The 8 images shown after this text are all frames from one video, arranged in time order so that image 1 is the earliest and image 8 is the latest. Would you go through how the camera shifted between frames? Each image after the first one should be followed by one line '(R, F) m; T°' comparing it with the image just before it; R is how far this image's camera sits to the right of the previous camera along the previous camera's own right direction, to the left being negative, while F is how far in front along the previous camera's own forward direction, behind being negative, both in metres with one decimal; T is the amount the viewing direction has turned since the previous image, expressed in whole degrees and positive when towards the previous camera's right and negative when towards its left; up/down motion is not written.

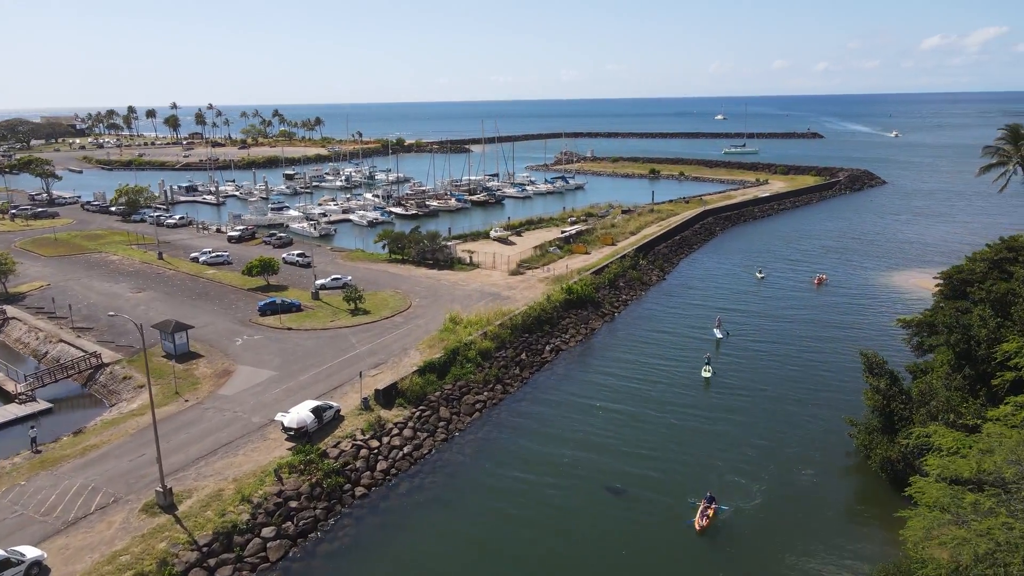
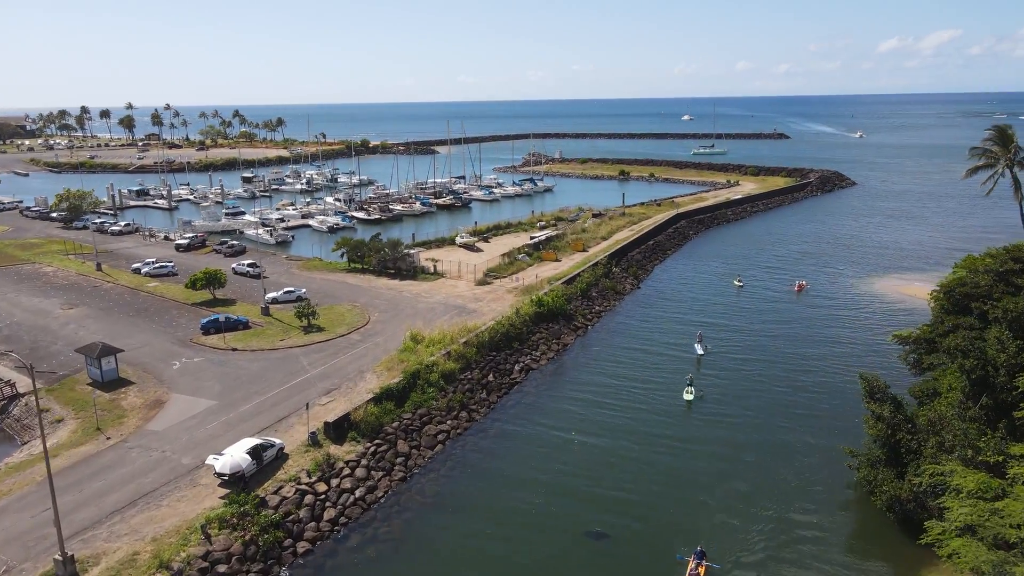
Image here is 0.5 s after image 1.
(+0.2, +2.8) m; +2°
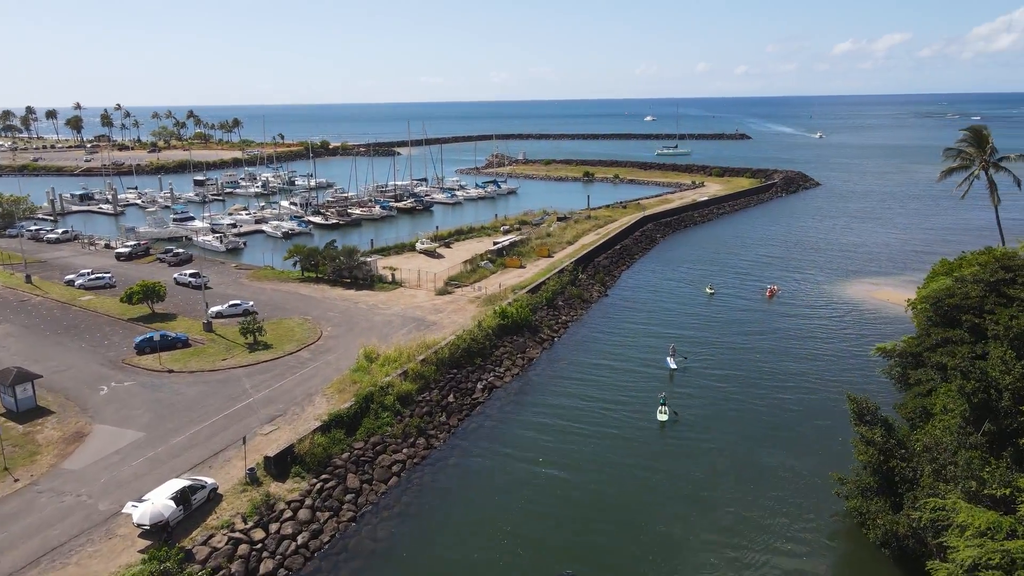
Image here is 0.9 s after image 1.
(+0.2, +2.2) m; +3°
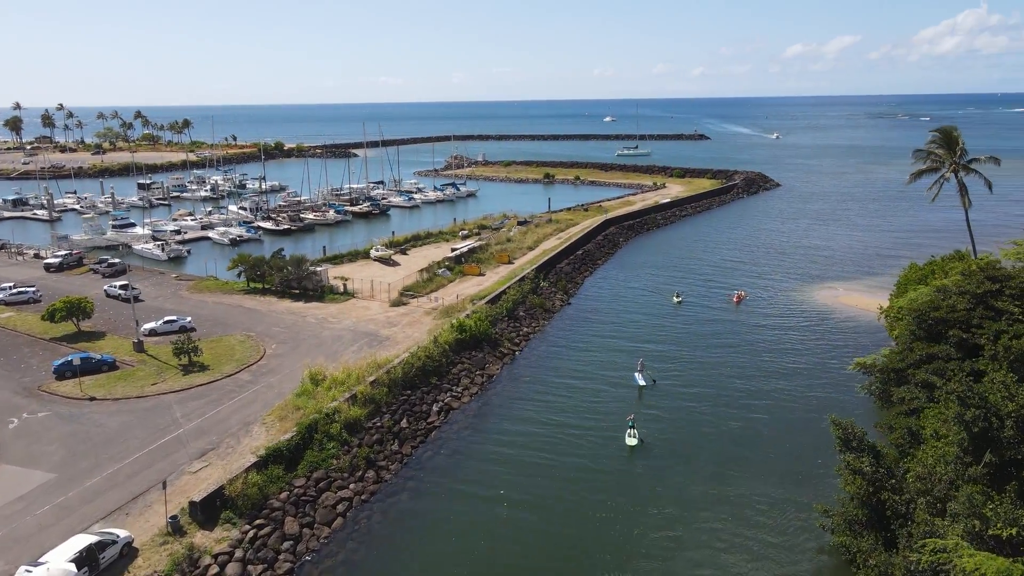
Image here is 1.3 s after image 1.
(+0.2, +2.2) m; +3°
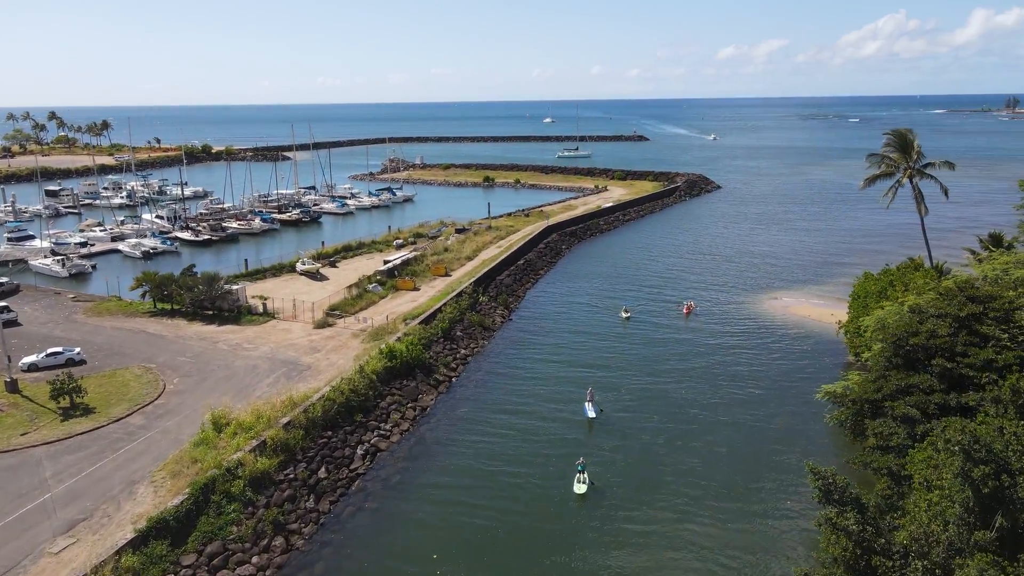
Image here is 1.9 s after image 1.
(+0.4, +3.2) m; +4°
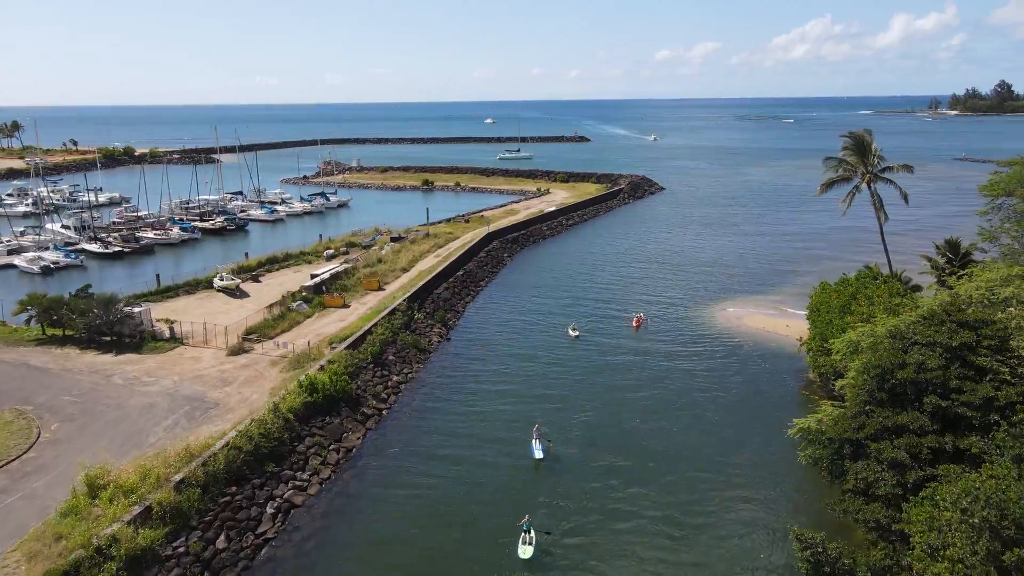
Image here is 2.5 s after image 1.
(+0.4, +3.3) m; +4°
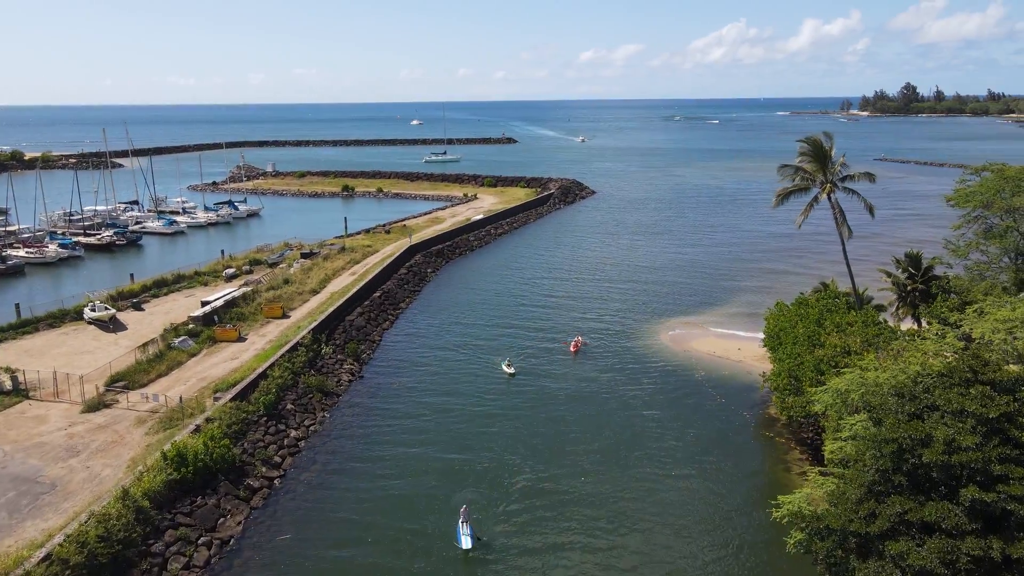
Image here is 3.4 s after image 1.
(+0.5, +4.9) m; +5°
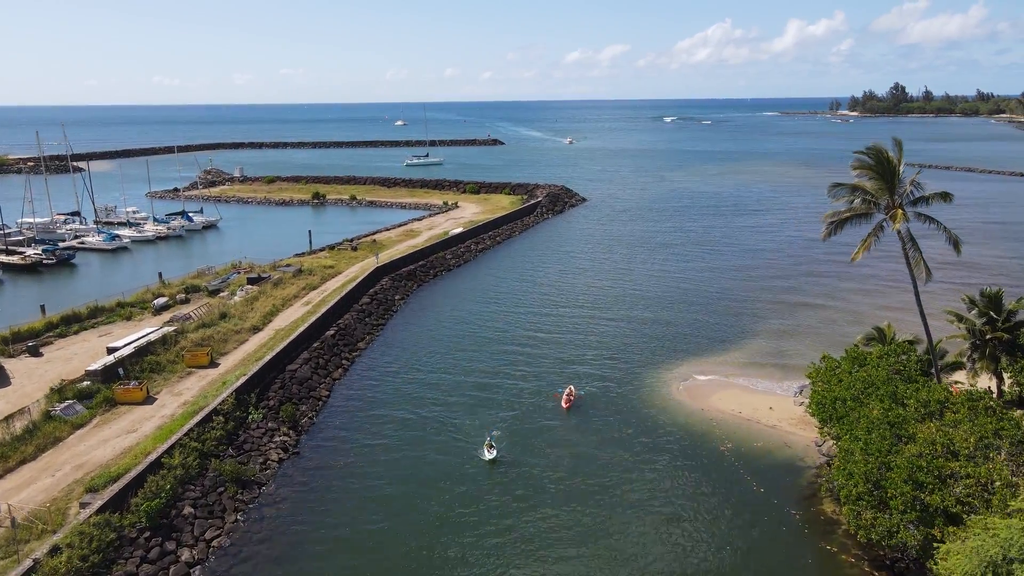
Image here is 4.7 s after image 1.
(+0.4, +7.3) m; +1°
